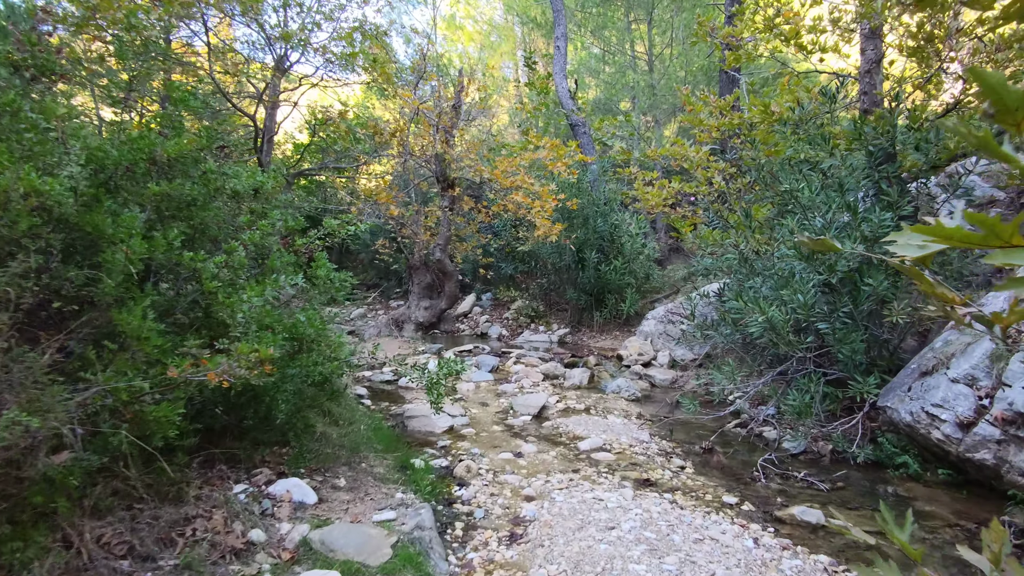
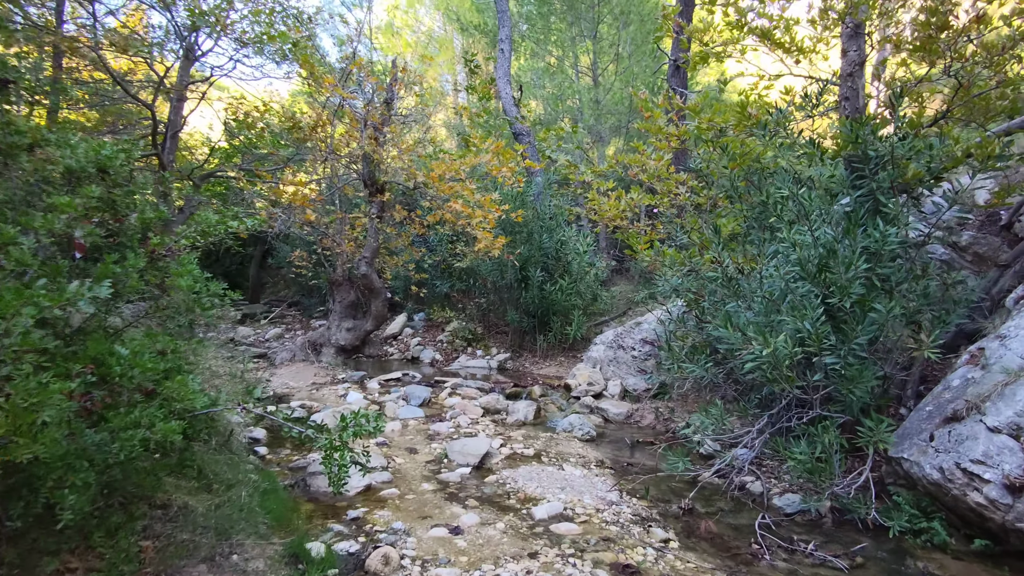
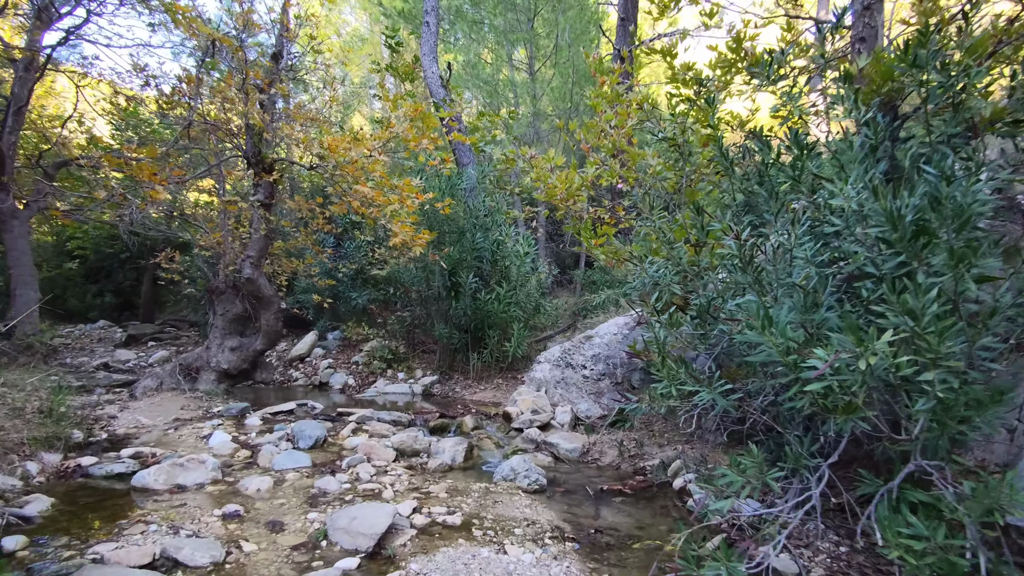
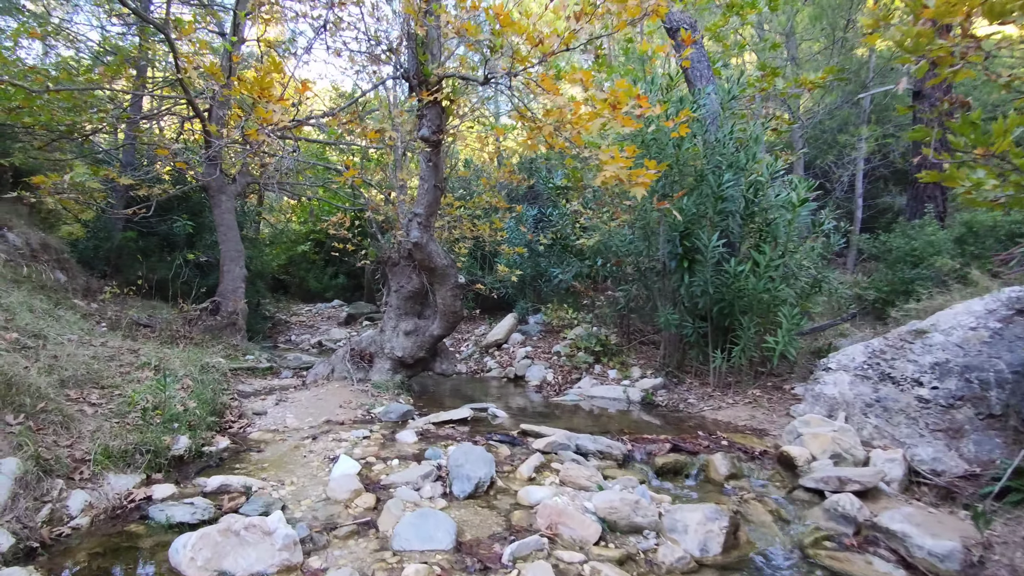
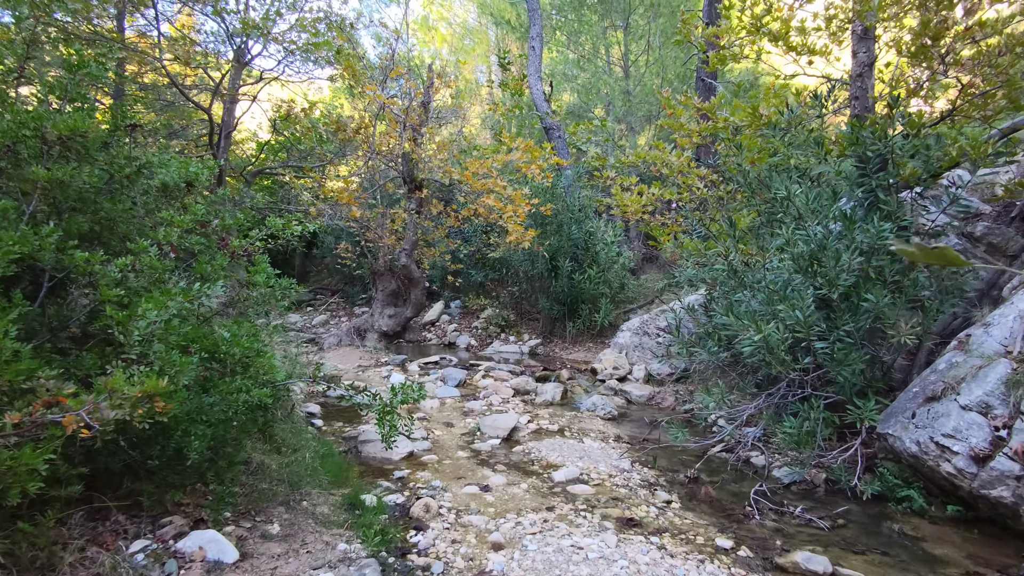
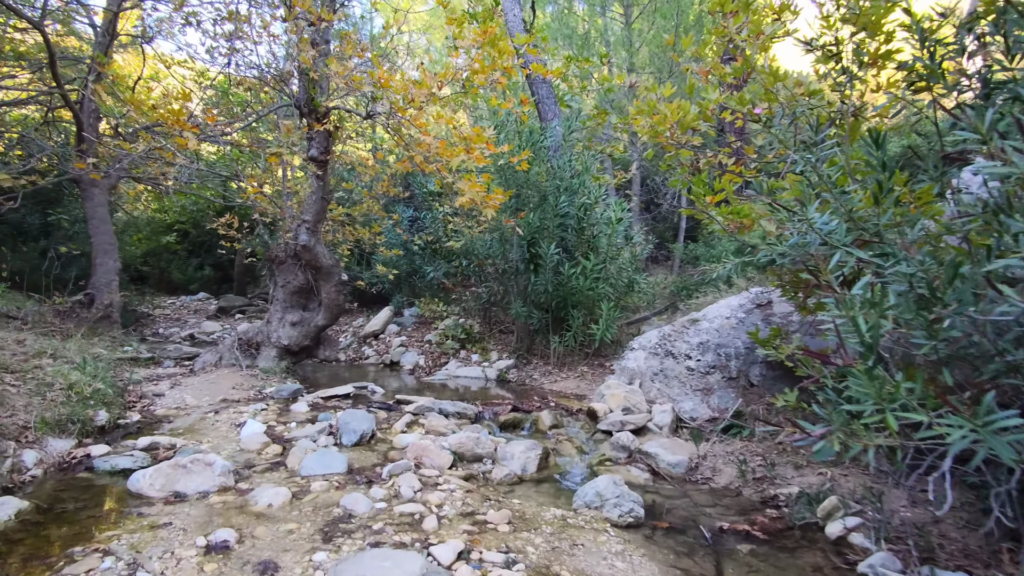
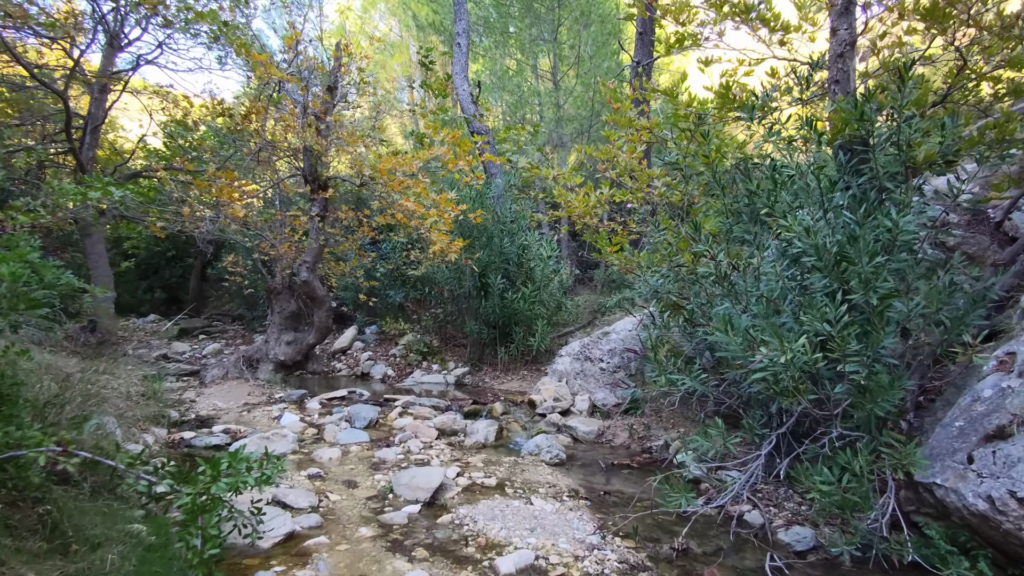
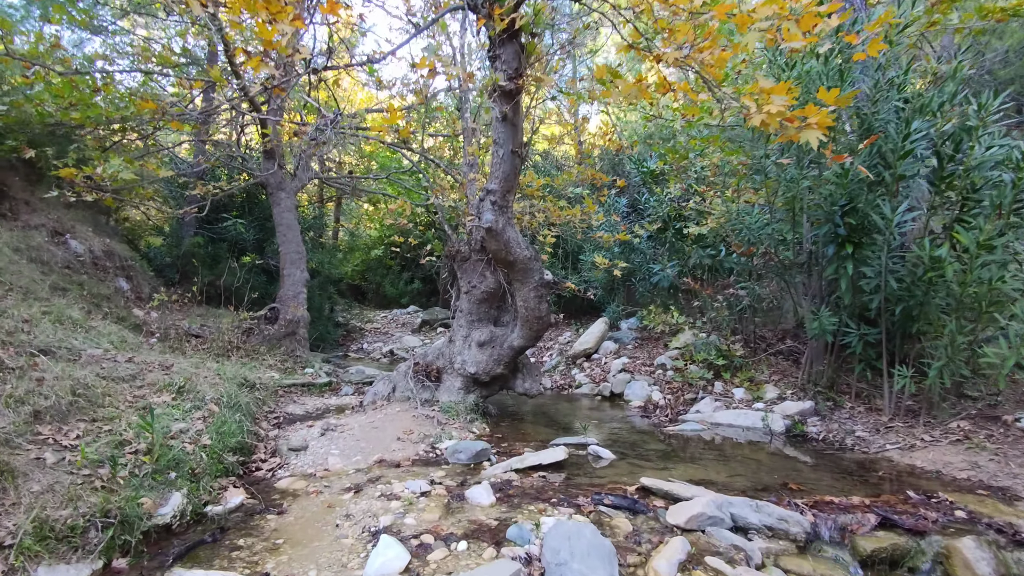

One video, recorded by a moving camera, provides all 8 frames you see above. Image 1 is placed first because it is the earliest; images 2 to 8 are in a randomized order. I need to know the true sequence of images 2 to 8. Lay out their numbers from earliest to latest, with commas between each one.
5, 2, 7, 3, 6, 4, 8
